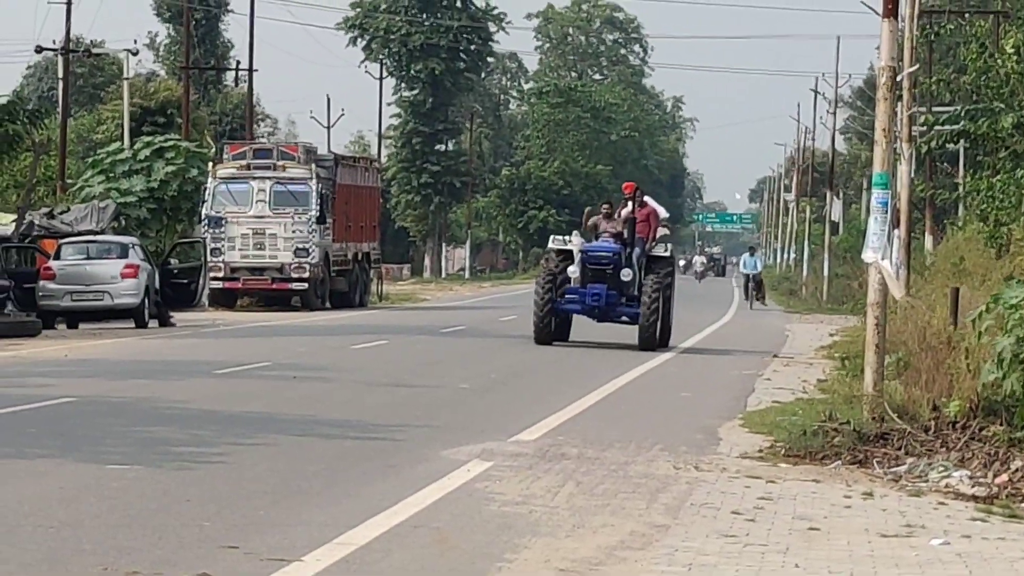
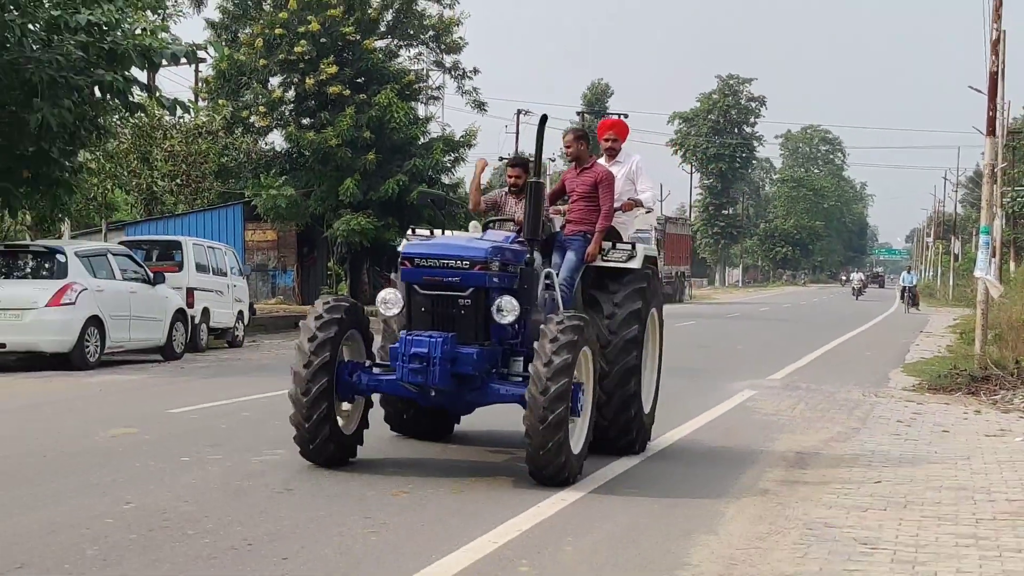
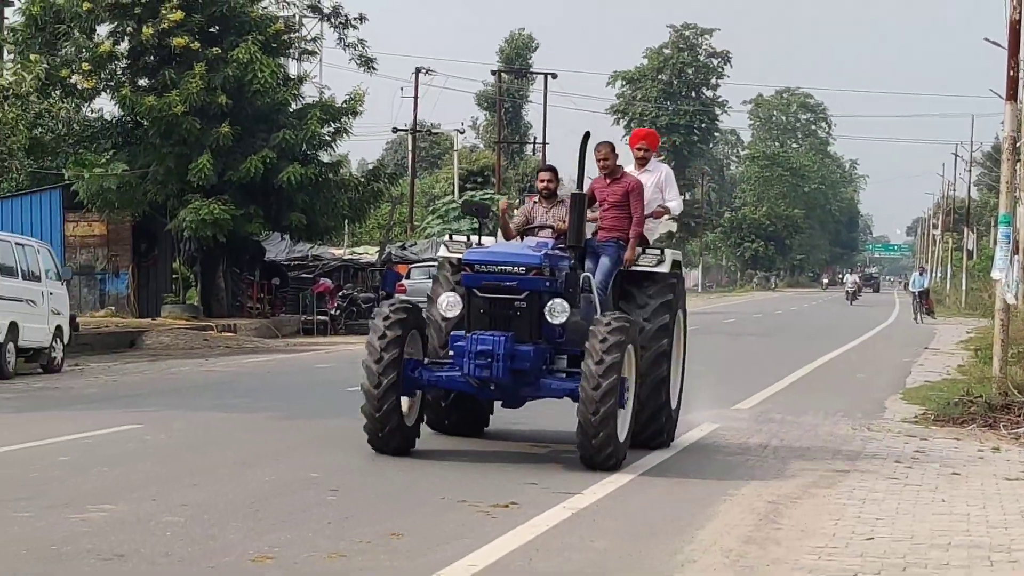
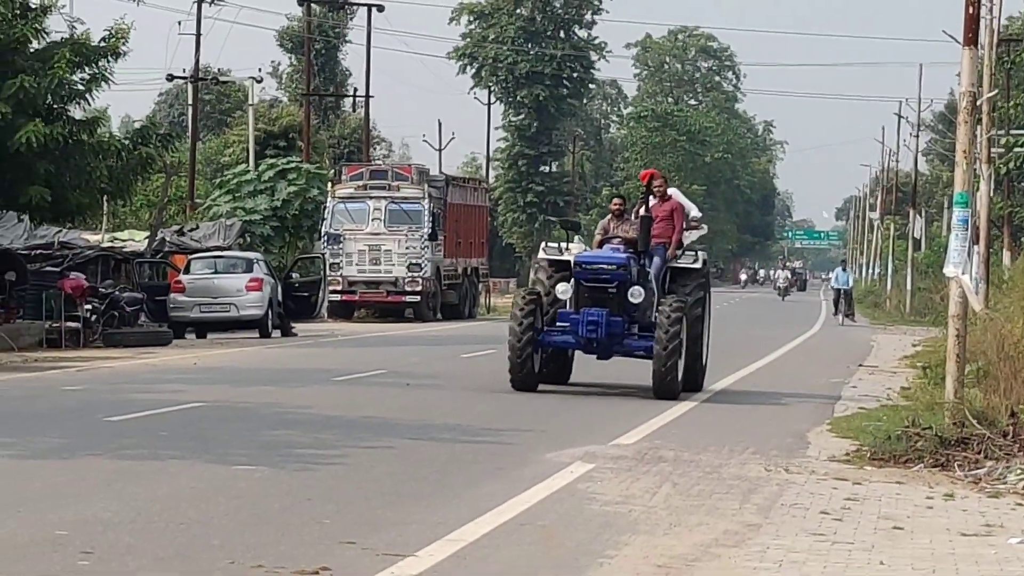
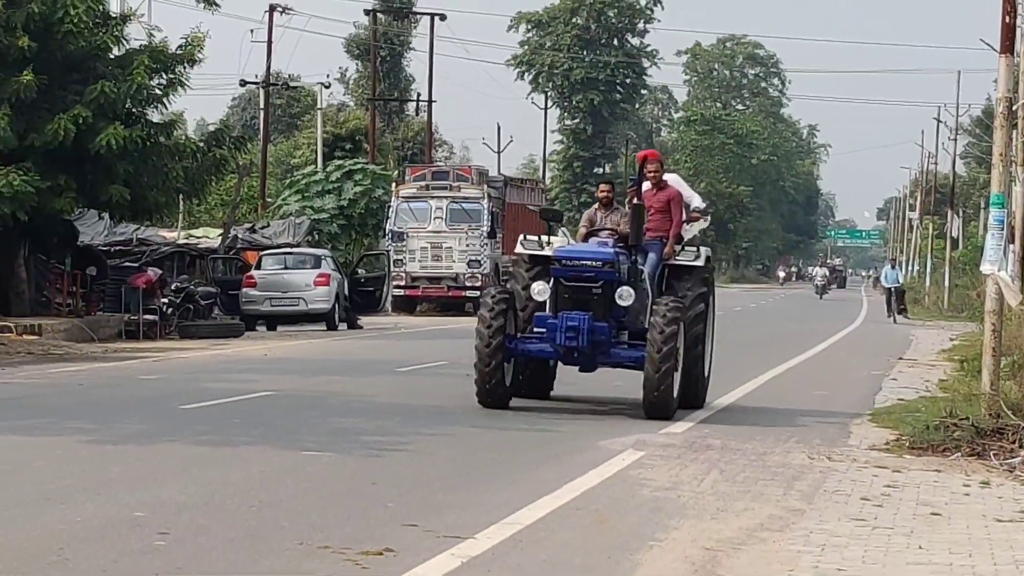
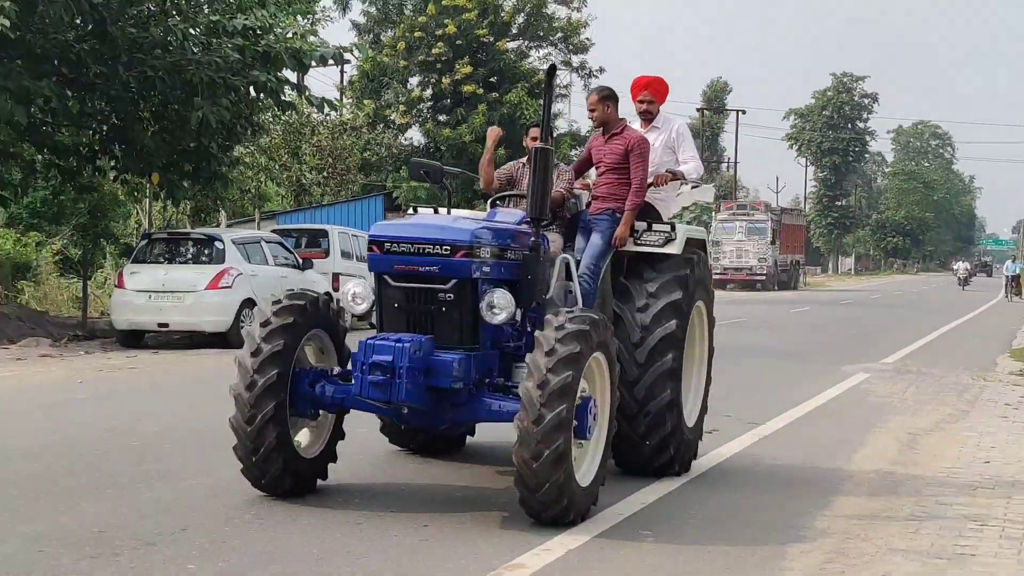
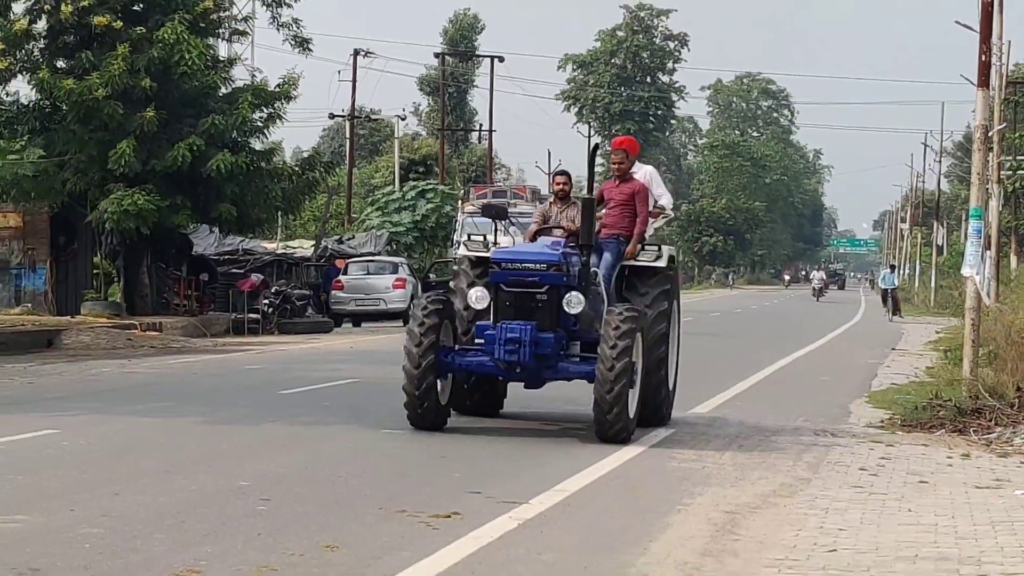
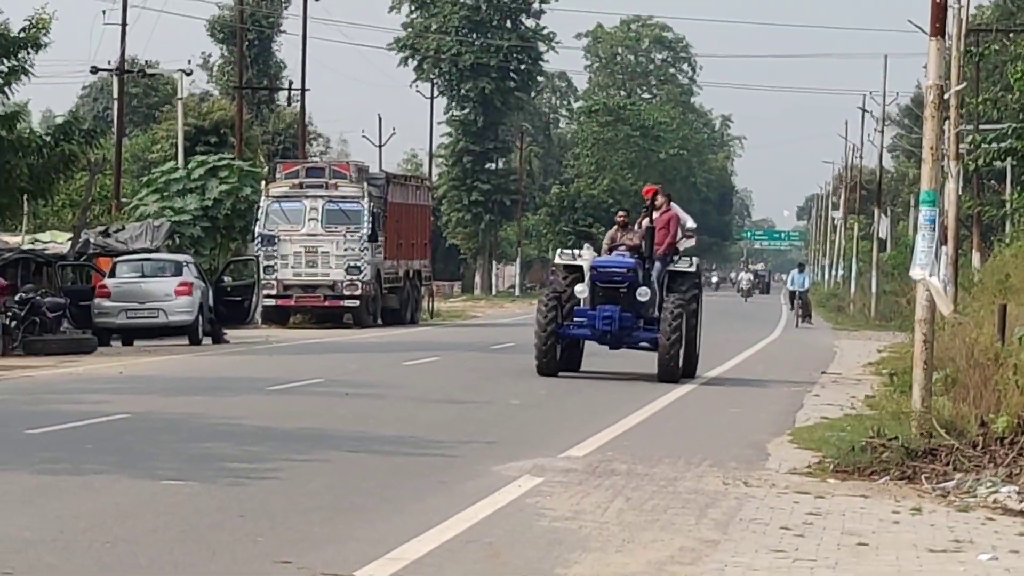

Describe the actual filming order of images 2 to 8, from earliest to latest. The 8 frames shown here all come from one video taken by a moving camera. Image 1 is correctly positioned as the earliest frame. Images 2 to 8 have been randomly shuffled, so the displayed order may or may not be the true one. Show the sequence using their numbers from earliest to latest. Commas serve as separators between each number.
8, 4, 5, 7, 3, 2, 6
